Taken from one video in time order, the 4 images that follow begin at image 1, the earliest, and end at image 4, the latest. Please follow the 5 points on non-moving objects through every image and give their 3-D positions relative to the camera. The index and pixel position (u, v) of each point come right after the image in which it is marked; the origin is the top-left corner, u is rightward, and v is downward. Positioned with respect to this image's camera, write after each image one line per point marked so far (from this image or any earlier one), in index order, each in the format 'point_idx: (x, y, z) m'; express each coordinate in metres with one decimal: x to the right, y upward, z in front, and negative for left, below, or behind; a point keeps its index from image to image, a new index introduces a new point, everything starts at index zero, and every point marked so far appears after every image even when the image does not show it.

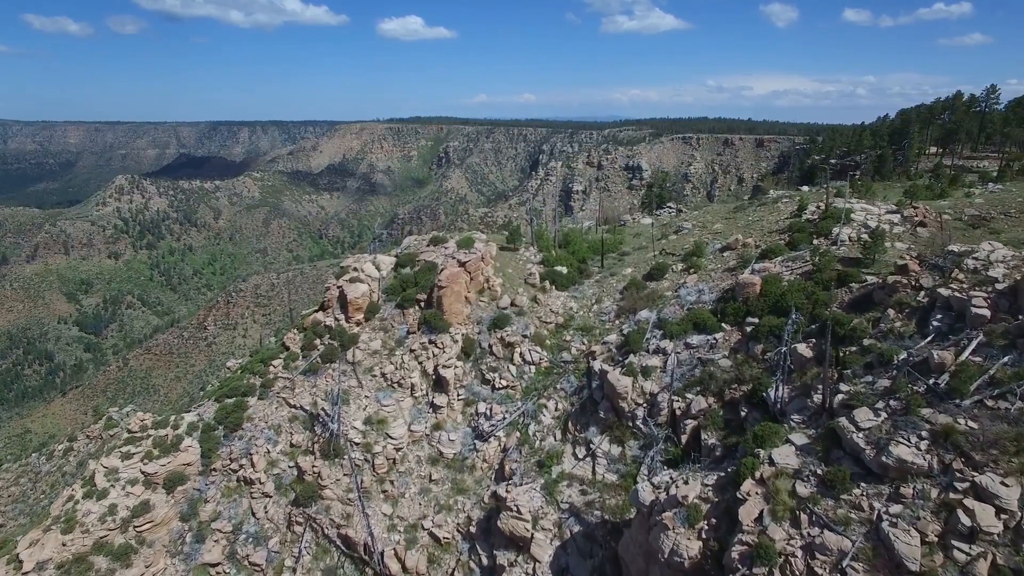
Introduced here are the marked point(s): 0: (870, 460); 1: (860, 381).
0: (+9.7, -4.7, +15.9) m
1: (+11.2, -3.0, +18.7) m
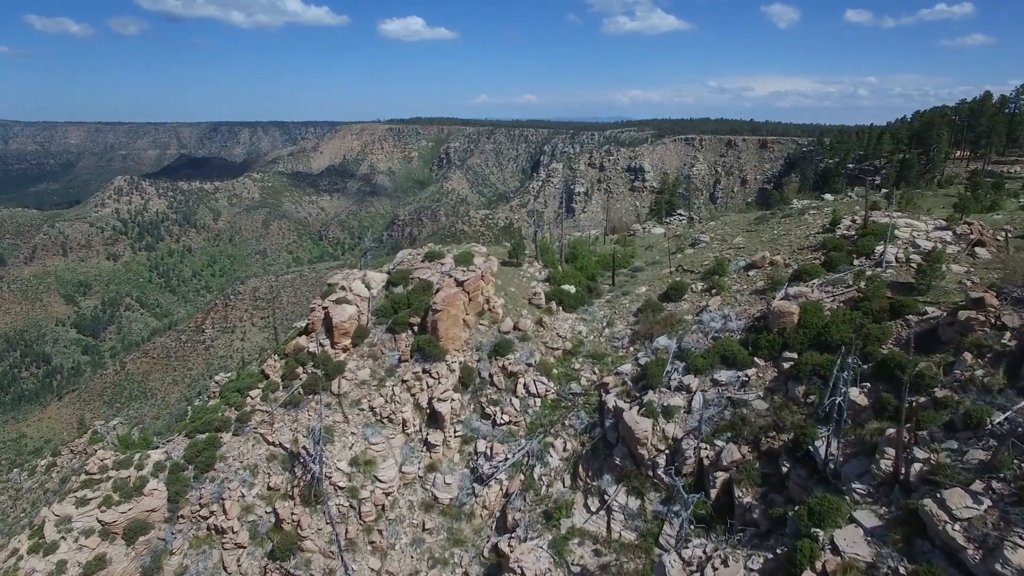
0: (+9.8, -5.9, +12.5) m
1: (+11.3, -4.2, +15.4) m
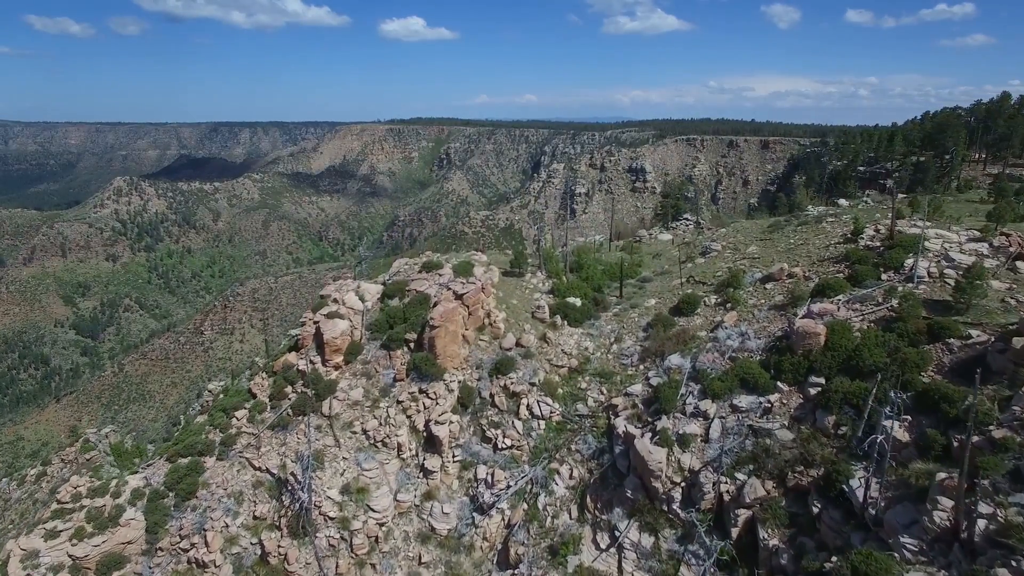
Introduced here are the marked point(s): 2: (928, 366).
0: (+9.9, -6.6, +10.7) m
1: (+11.4, -4.9, +13.5) m
2: (+13.6, -2.6, +19.2) m
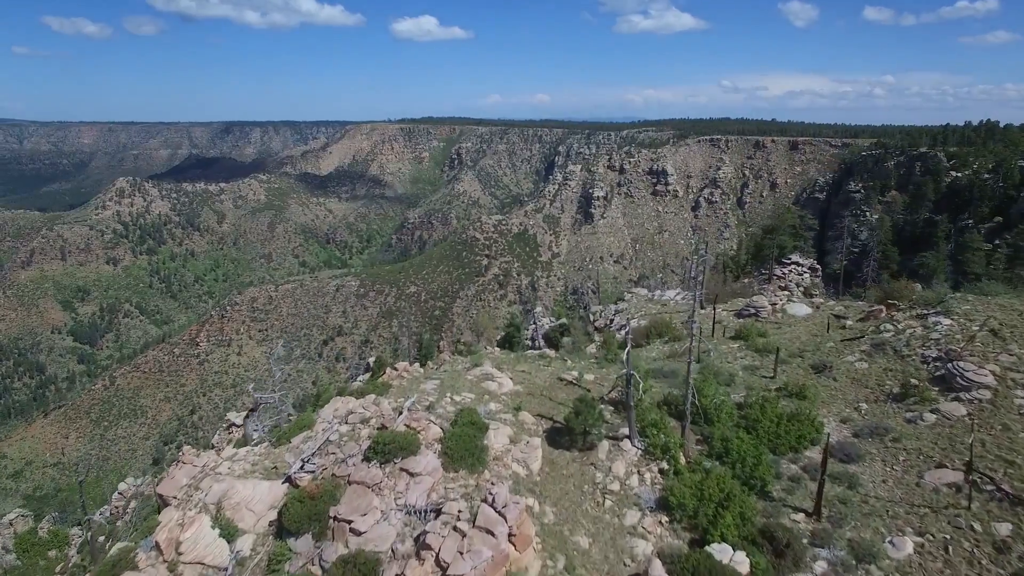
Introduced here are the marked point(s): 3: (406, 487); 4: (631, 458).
0: (+11.1, -12.0, -8.5) m
1: (+12.6, -10.4, -5.7) m
2: (+14.9, -8.0, -0.1) m
3: (-2.7, -4.6, +14.6) m
4: (+3.4, -4.8, +17.0) m
